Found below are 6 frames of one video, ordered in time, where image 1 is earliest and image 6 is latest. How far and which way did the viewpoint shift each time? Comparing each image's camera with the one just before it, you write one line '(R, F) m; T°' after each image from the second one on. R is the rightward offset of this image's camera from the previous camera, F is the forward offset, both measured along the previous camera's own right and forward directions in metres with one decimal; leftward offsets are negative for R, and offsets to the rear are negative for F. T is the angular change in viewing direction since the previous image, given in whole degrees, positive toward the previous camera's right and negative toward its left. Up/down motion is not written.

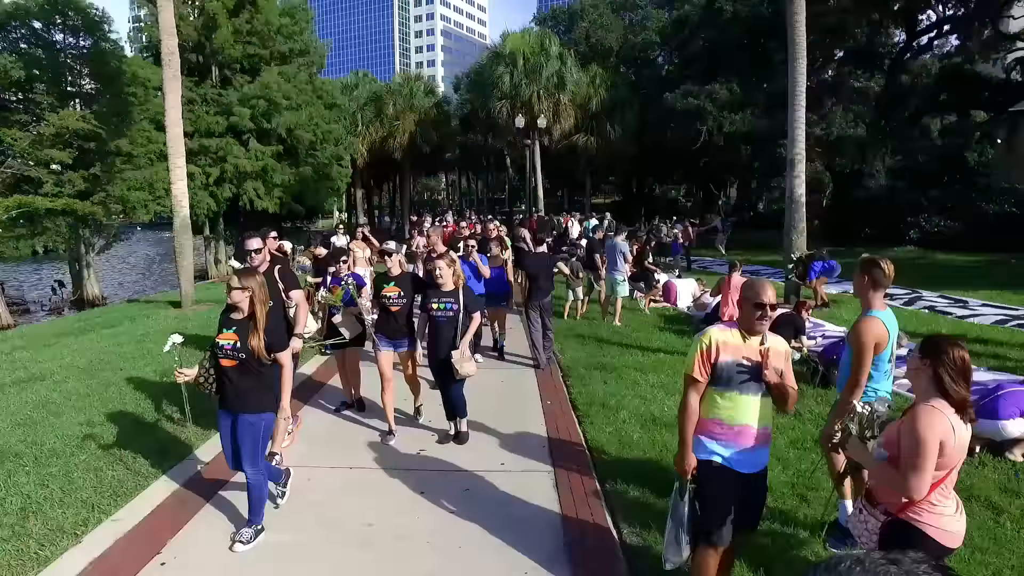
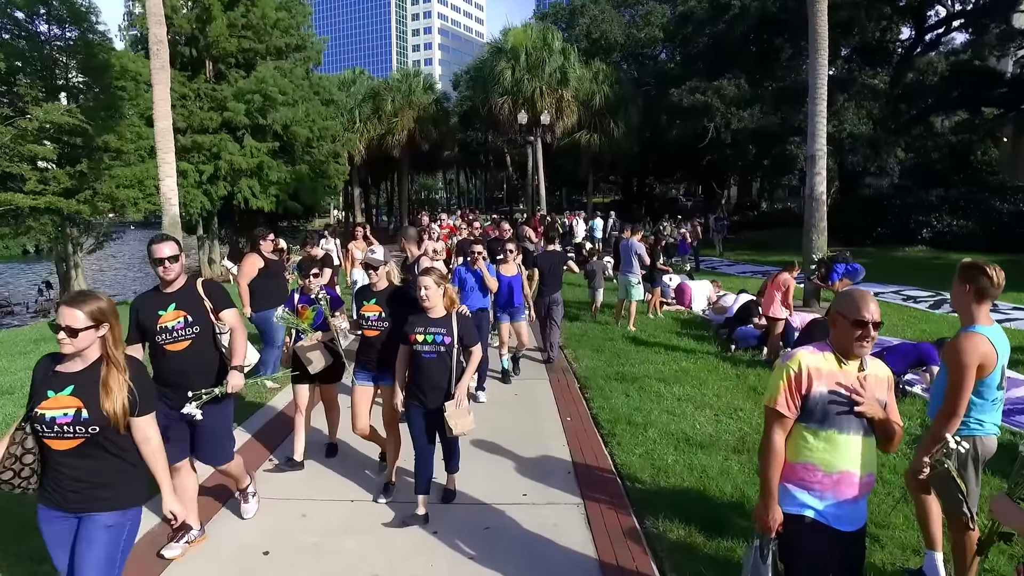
(-0.2, +0.7) m; 0°
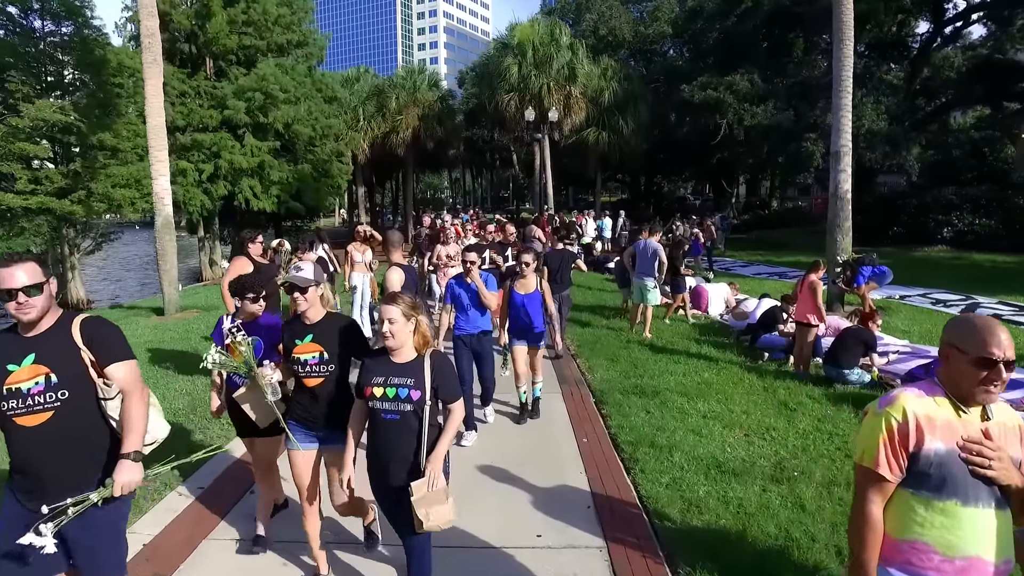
(0.0, +0.6) m; -1°
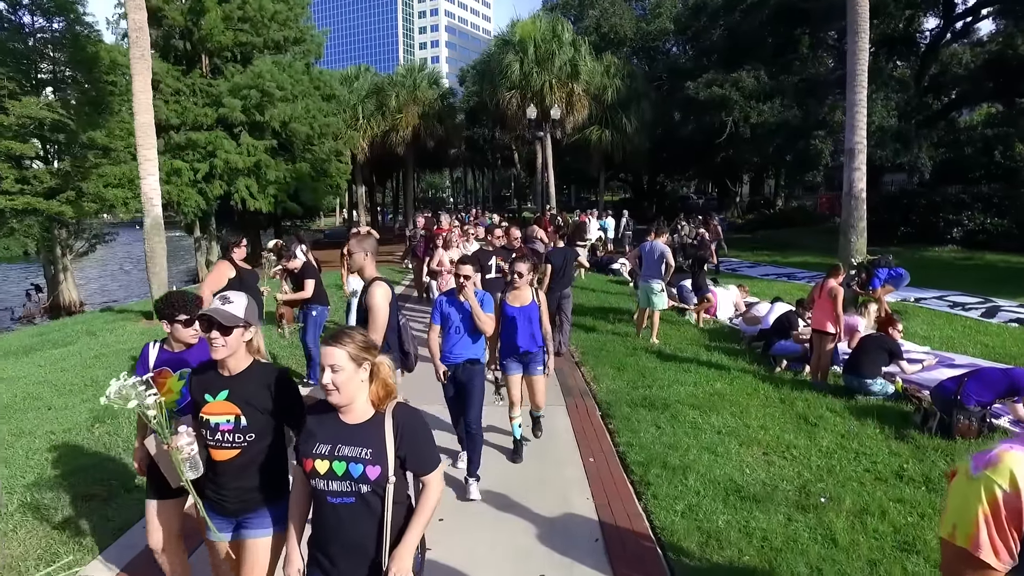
(0.0, +0.5) m; 0°
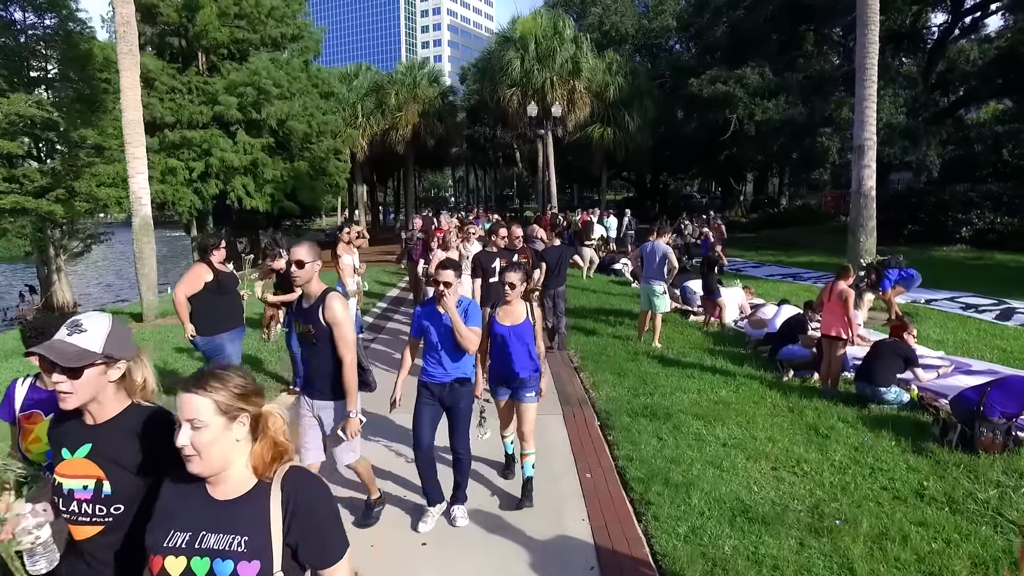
(+0.1, +0.4) m; 0°
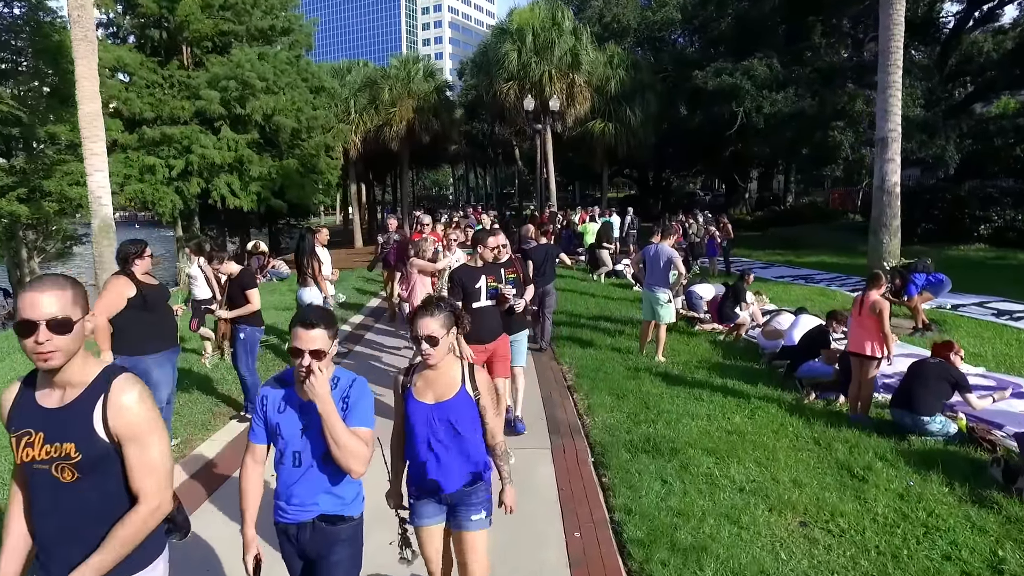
(+0.2, +1.0) m; 0°
